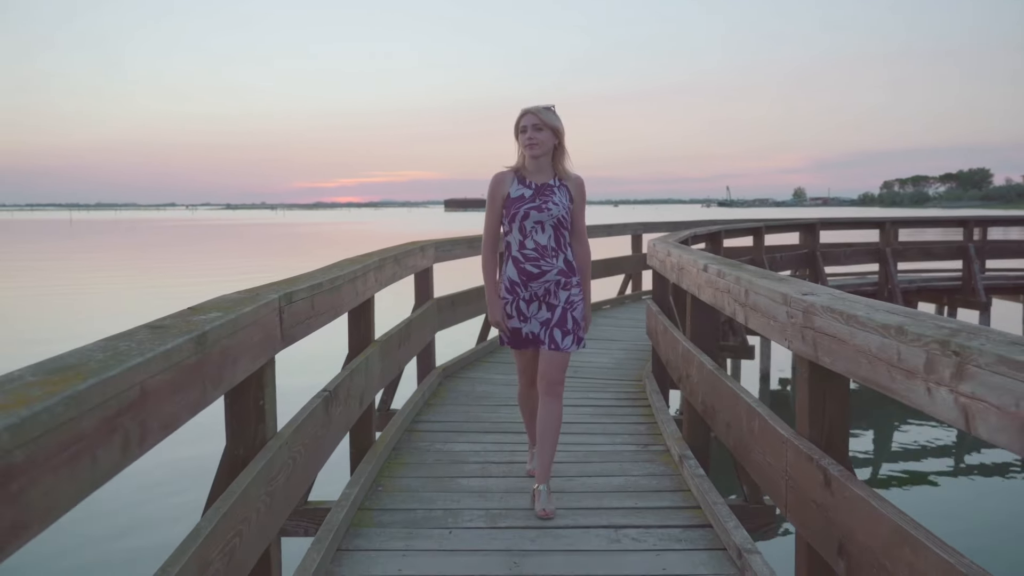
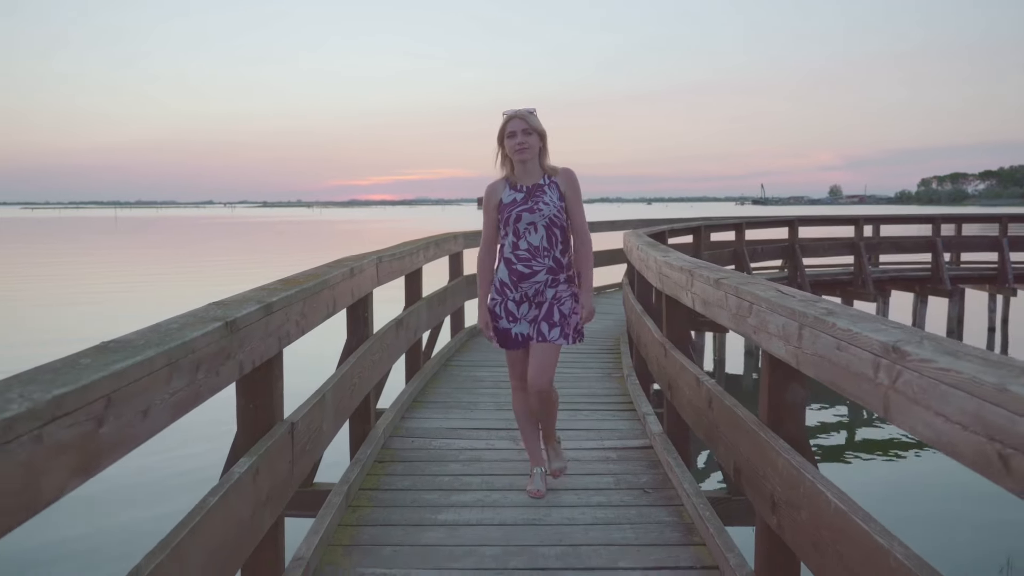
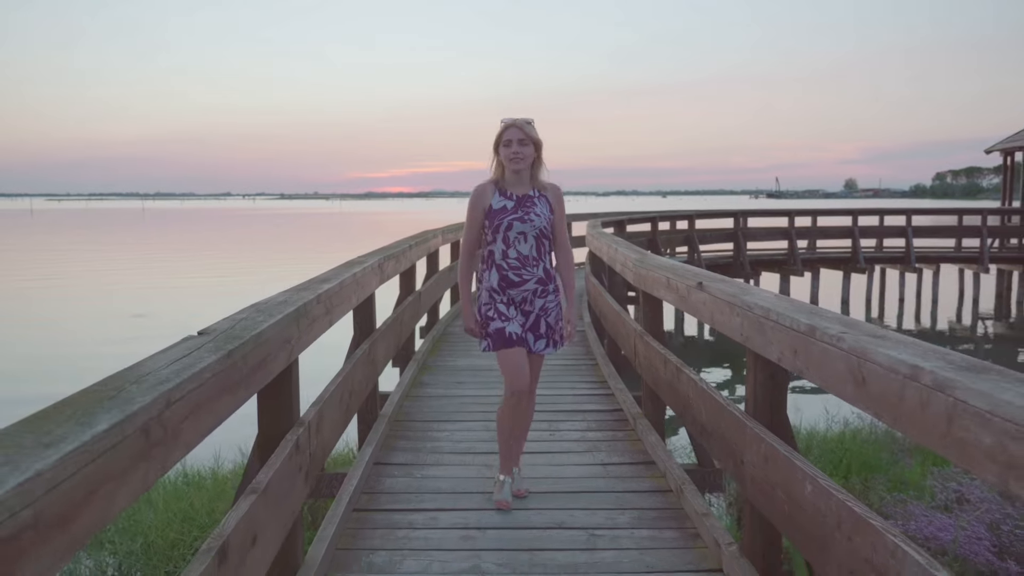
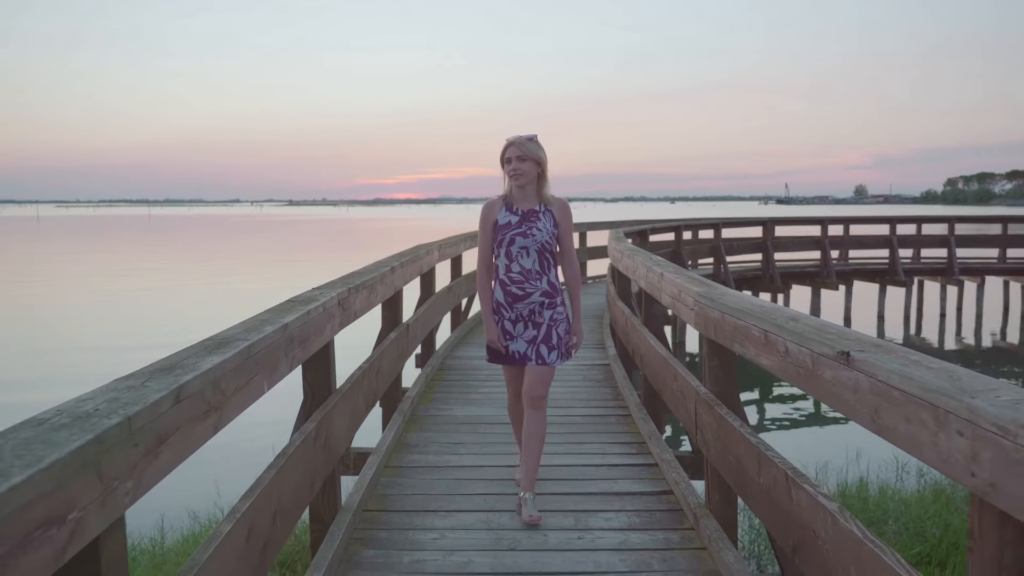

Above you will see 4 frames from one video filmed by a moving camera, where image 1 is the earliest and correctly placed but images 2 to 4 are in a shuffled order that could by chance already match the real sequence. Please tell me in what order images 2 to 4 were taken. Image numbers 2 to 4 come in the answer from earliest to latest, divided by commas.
2, 4, 3
